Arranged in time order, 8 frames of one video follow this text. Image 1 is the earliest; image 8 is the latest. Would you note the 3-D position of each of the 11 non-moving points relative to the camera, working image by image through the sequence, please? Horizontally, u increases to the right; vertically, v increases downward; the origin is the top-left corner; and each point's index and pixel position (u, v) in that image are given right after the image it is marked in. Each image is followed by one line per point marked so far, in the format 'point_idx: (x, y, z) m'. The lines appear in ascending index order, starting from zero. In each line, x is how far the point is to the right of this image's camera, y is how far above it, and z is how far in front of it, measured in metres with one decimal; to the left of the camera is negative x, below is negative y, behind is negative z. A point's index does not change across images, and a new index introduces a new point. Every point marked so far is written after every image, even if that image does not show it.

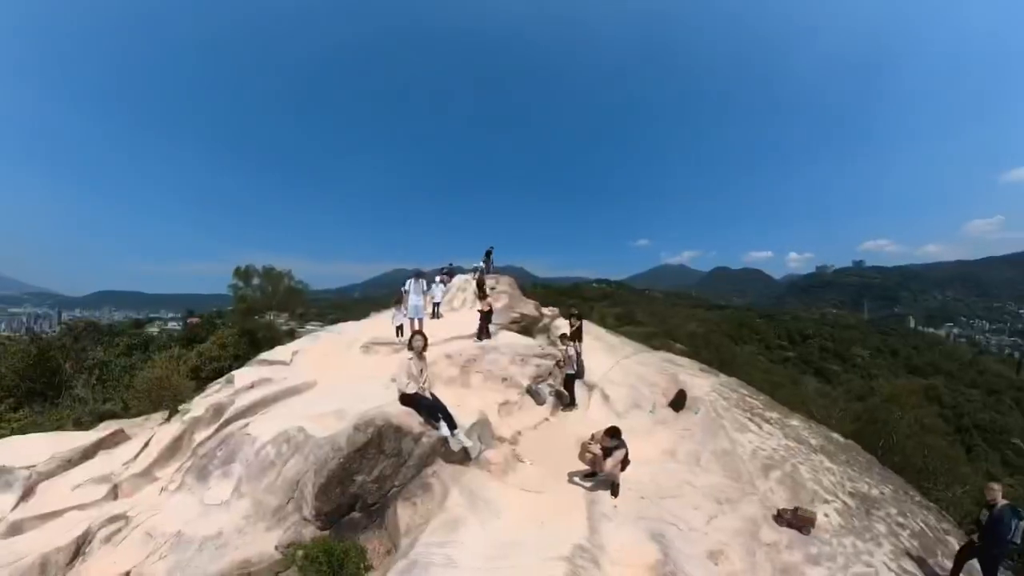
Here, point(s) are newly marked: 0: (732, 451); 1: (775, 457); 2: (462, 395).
0: (+5.0, -3.7, +12.8) m
1: (+5.6, -3.6, +12.1) m
2: (-1.4, -2.9, +15.3) m
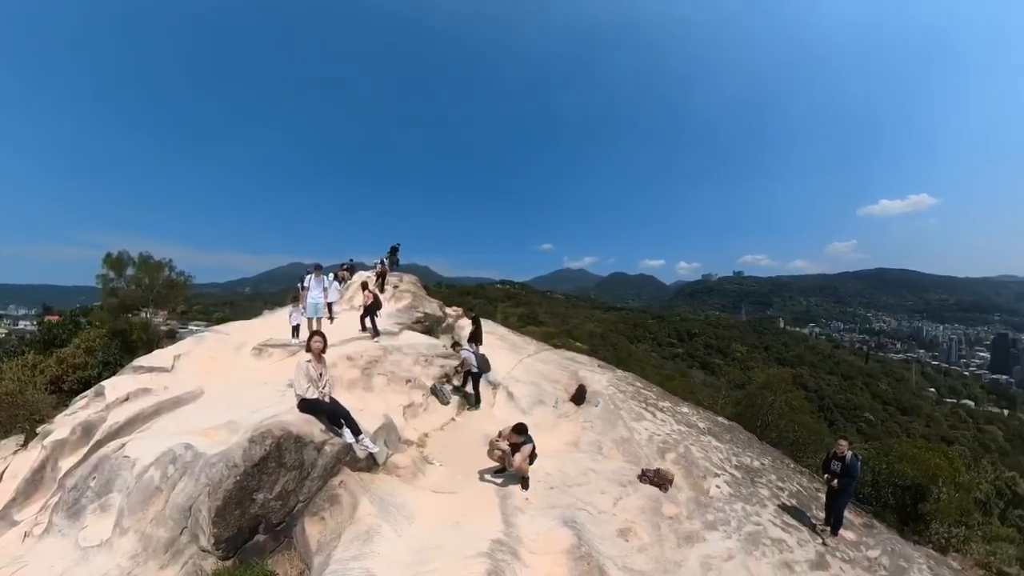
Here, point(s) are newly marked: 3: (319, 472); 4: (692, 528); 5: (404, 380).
0: (+3.0, -3.8, +14.3) m
1: (+3.8, -3.7, +13.8) m
2: (-3.8, -2.9, +14.5) m
3: (-4.5, -4.2, +12.9) m
4: (+4.0, -5.3, +12.4) m
5: (-2.9, -2.5, +15.1) m
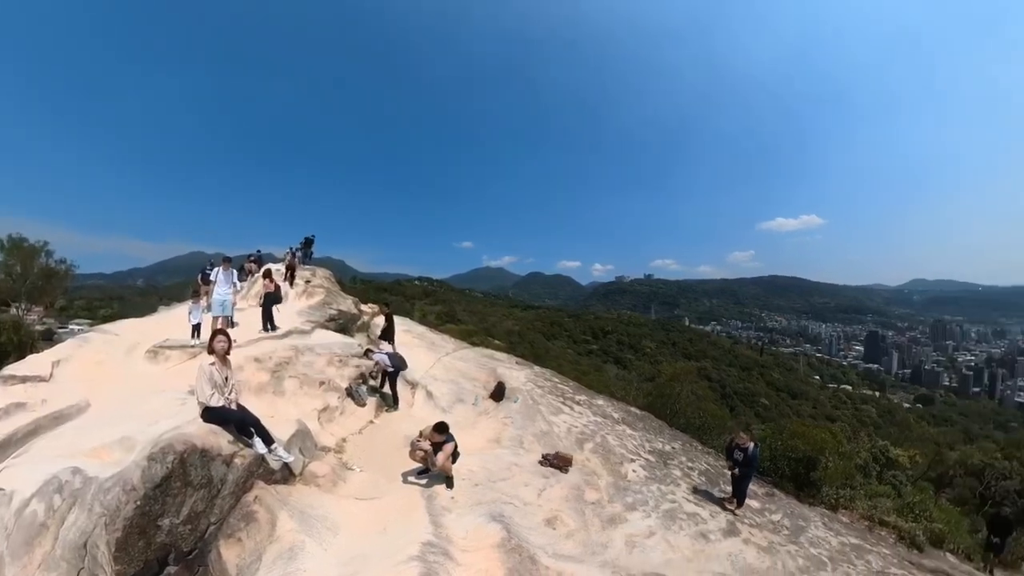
0: (+1.0, -3.8, +14.9) m
1: (+1.9, -3.8, +14.7) m
2: (-5.6, -2.7, +13.2) m
3: (-5.7, -4.1, +11.4) m
4: (+2.4, -5.3, +13.4) m
5: (-4.9, -2.4, +14.0) m
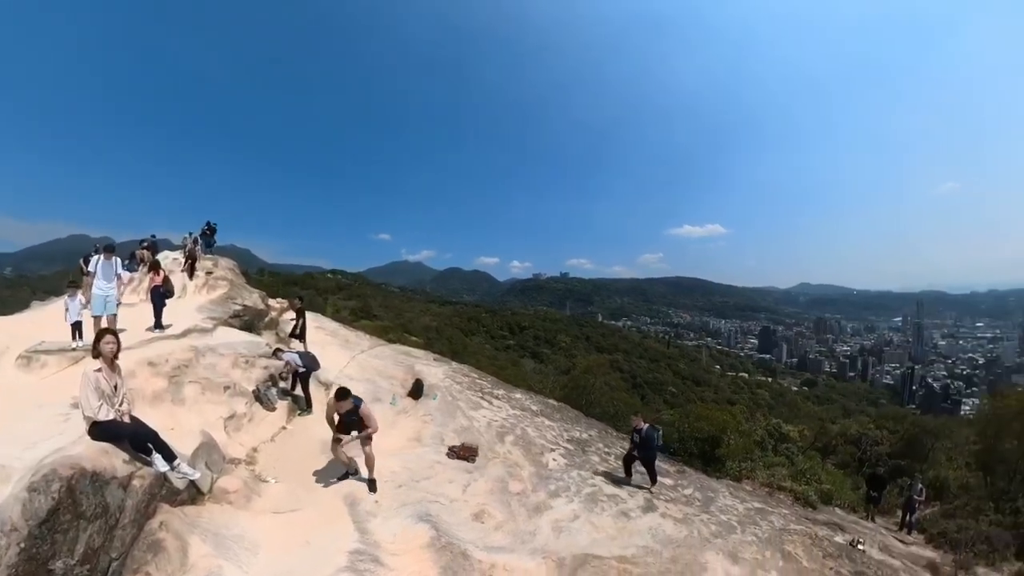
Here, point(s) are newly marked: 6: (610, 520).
0: (-1.1, -3.7, +15.0) m
1: (-0.2, -3.7, +15.1) m
2: (-6.9, -2.6, +11.4) m
3: (-6.6, -3.9, +9.7) m
4: (+0.7, -5.2, +14.0) m
5: (-6.4, -2.2, +12.4) m
6: (+2.3, -5.5, +13.3) m
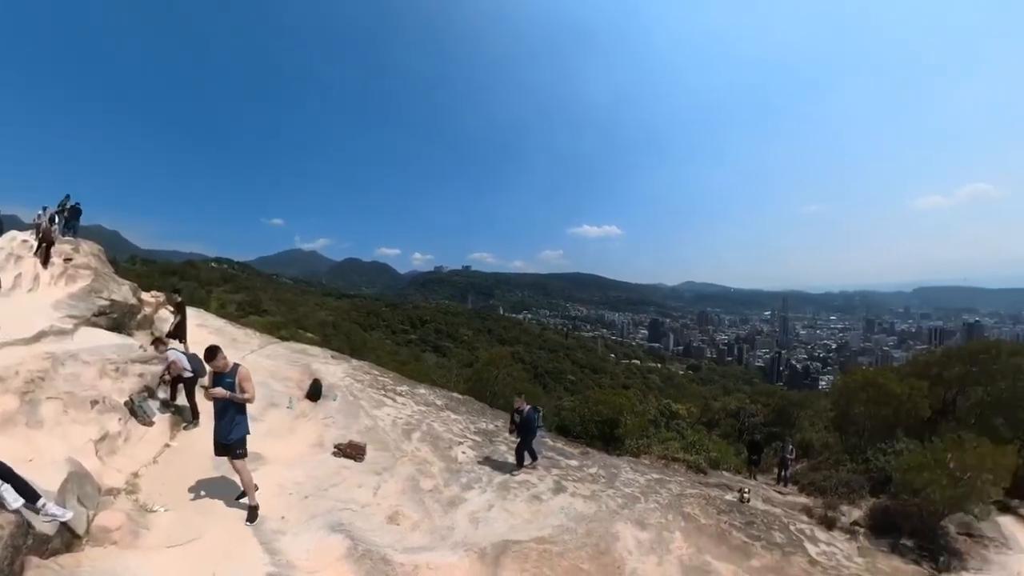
0: (-3.5, -3.5, +14.3) m
1: (-2.6, -3.5, +14.7) m
2: (-7.7, -2.4, +8.9) m
3: (-6.8, -3.9, +7.5) m
4: (-1.5, -5.1, +14.0) m
5: (-7.6, -2.0, +10.0) m
6: (+0.3, -5.4, +13.9) m
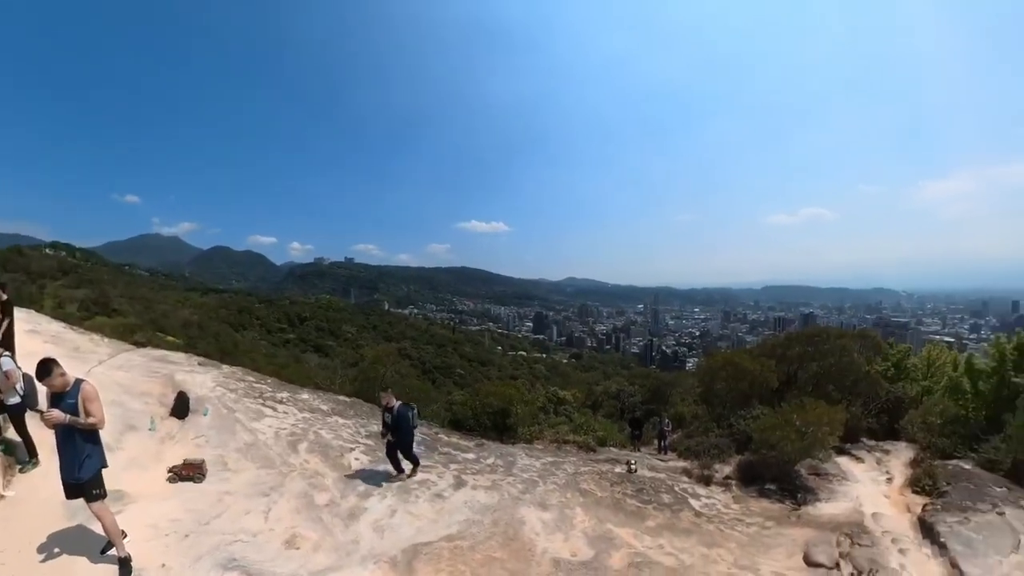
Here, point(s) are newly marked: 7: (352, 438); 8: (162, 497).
0: (-5.7, -3.4, +12.4) m
1: (-5.0, -3.3, +13.1) m
2: (-7.4, -2.4, +5.8) m
3: (-6.0, -3.9, +4.8) m
4: (-3.8, -5.0, +13.0) m
5: (-7.7, -2.0, +6.8) m
6: (-2.1, -5.2, +13.6) m
7: (-4.0, -3.7, +13.9) m
8: (-6.5, -3.8, +10.5) m
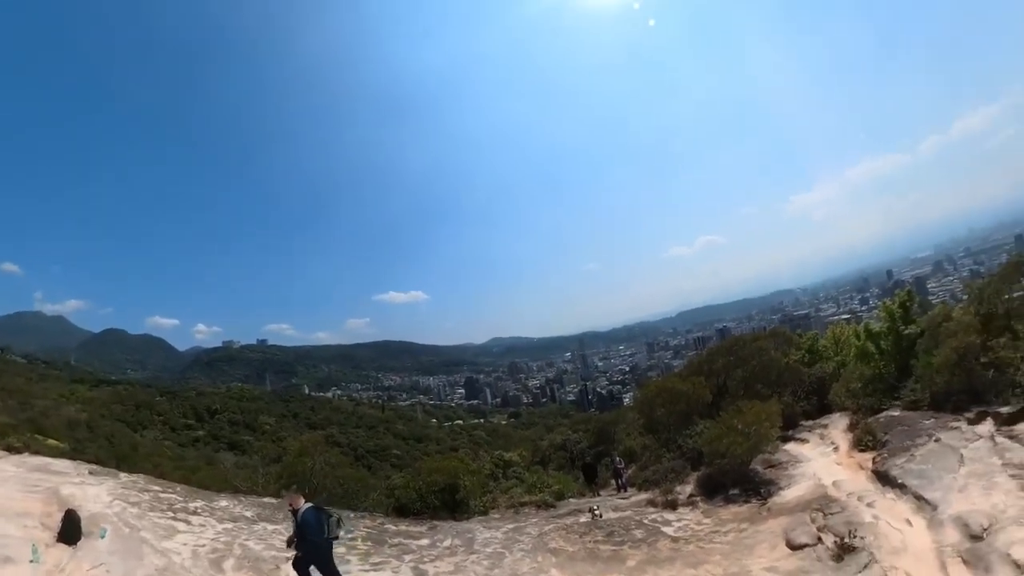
0: (-6.0, -4.8, +9.8) m
1: (-5.6, -4.9, +10.7) m
2: (-6.1, -2.5, +3.4) m
3: (-4.3, -3.5, +2.6) m
4: (-4.1, -6.3, +10.6) m
5: (-6.8, -2.4, +4.3) m
6: (-2.6, -6.6, +11.6) m
7: (-4.7, -5.4, +11.7) m
8: (-6.2, -4.9, +7.8) m
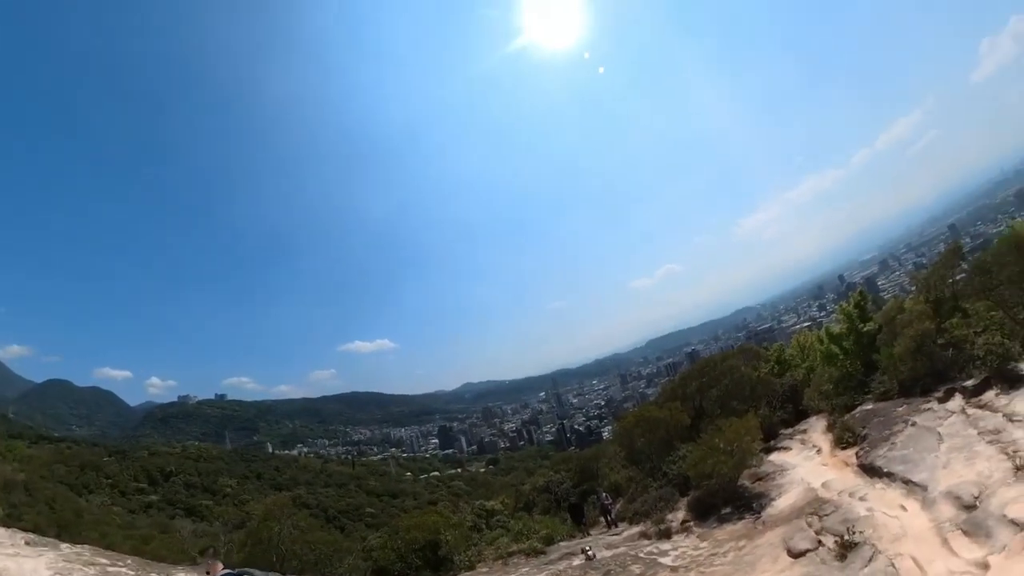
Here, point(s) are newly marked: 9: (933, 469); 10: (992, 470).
0: (-5.9, -5.3, +8.3) m
1: (-5.5, -5.5, +9.2) m
2: (-5.3, -2.1, +2.4) m
3: (-3.4, -2.8, +1.6) m
4: (-3.9, -6.8, +9.1) m
5: (-6.1, -2.1, +3.2) m
6: (-2.5, -7.2, +10.2) m
7: (-4.7, -6.1, +10.2) m
8: (-5.8, -5.1, +6.3) m
9: (+7.2, -3.1, +9.7) m
10: (+7.5, -2.9, +8.8) m
